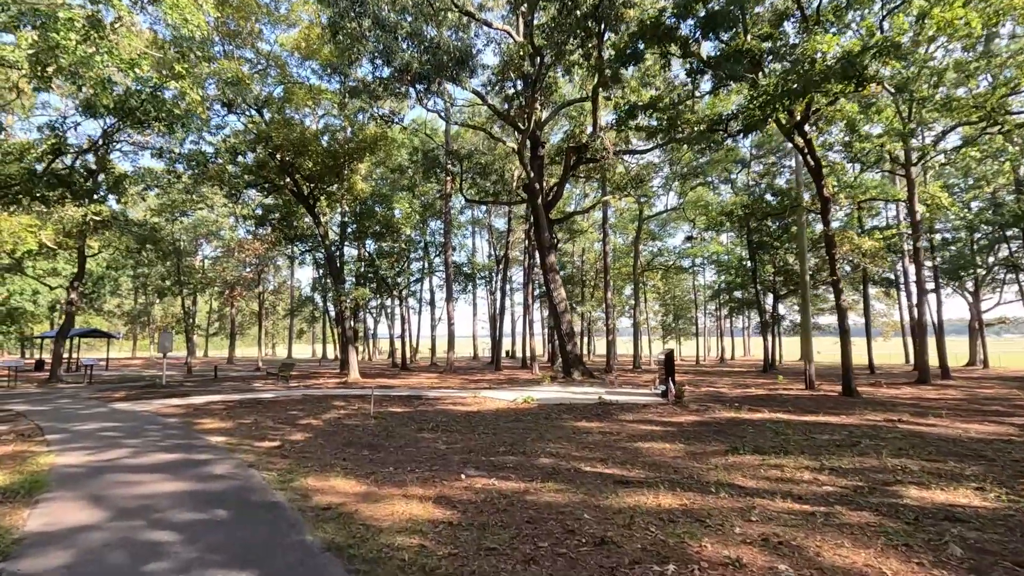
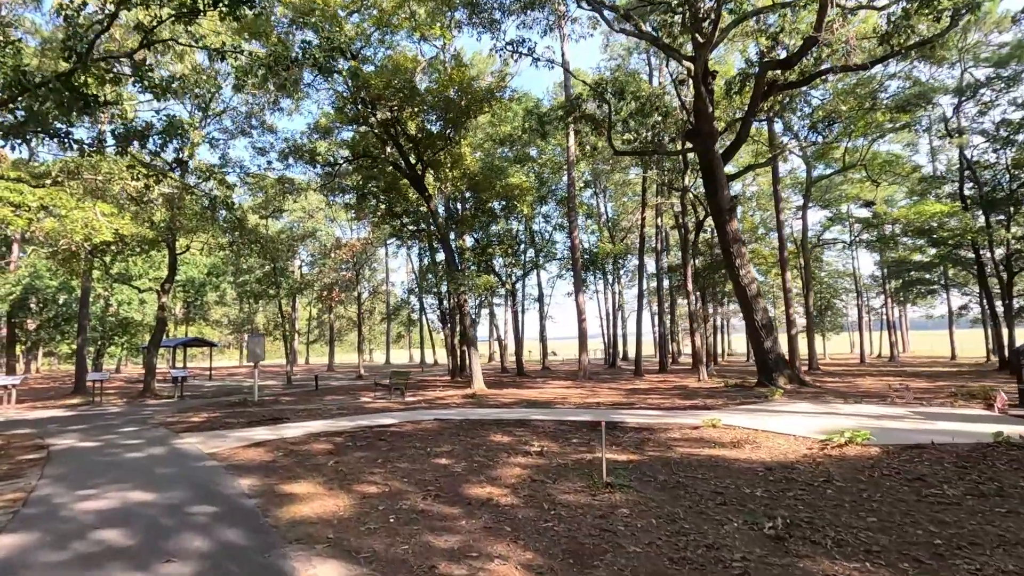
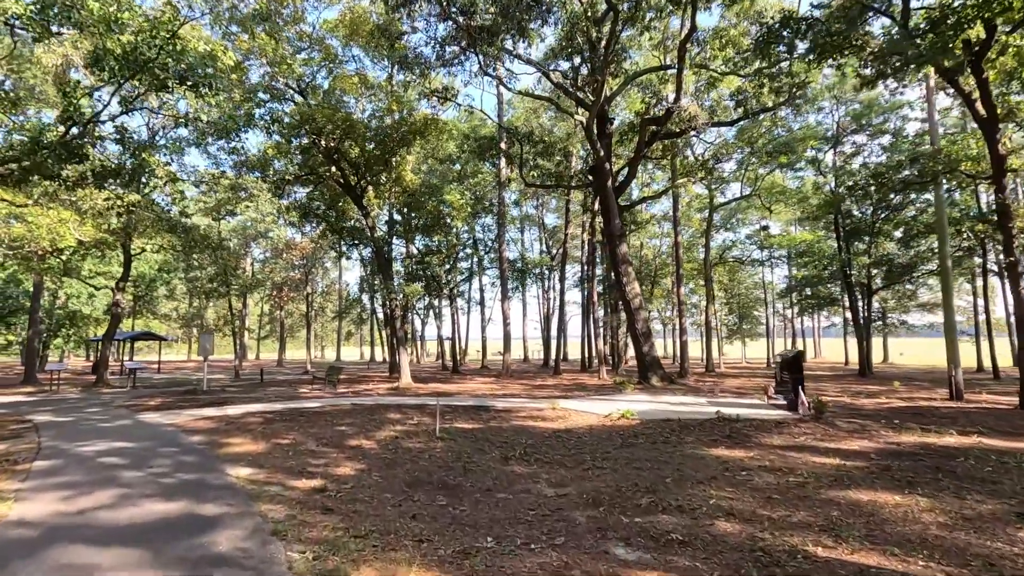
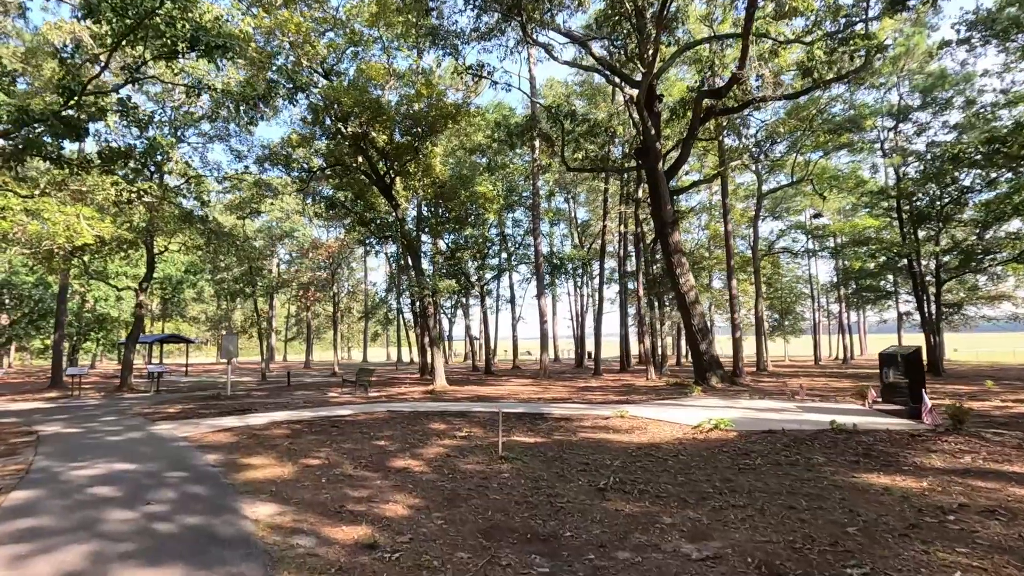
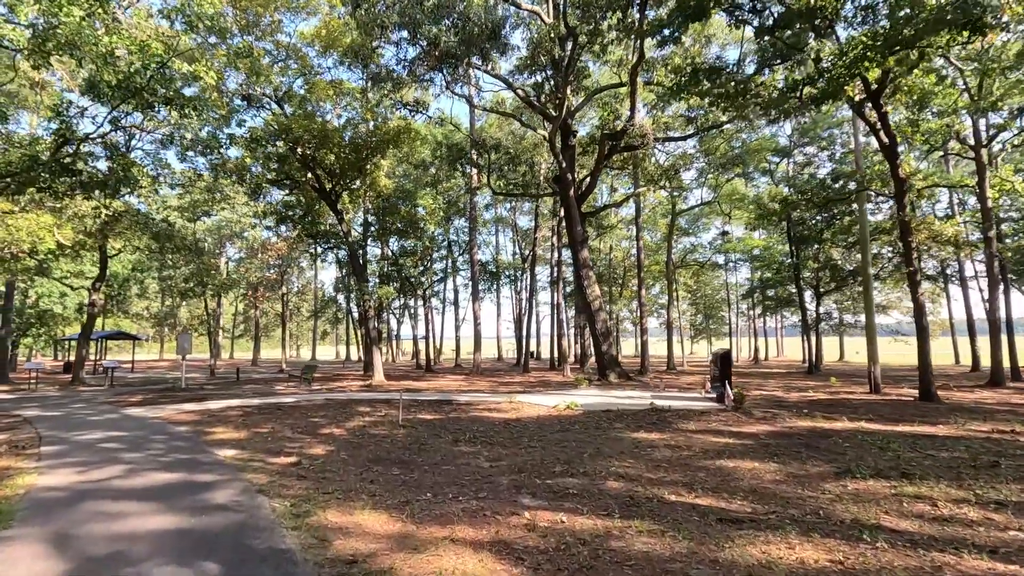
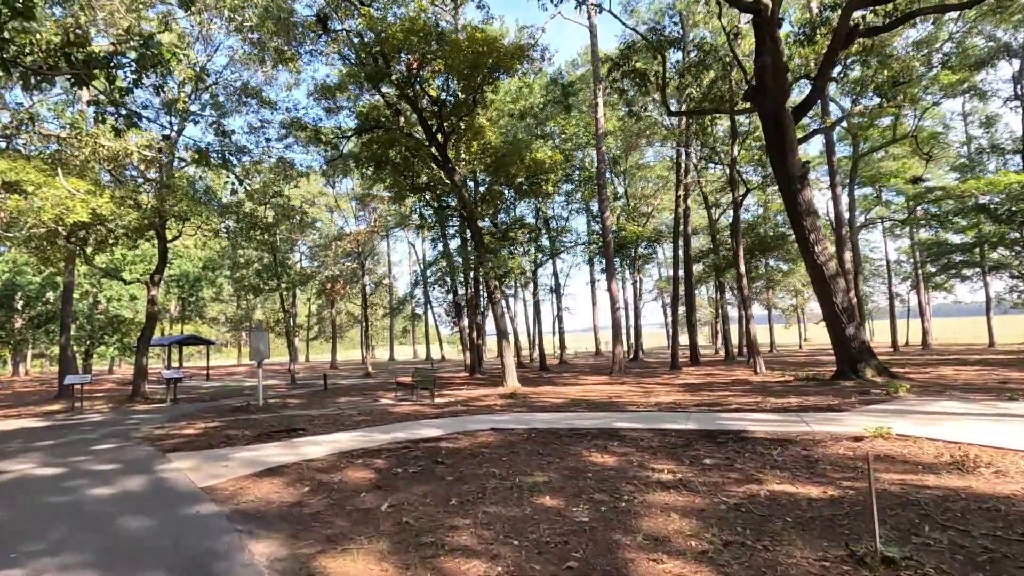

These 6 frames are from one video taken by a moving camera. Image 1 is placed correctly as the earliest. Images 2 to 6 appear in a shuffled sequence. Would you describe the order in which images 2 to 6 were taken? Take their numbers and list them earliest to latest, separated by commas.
5, 3, 4, 2, 6
